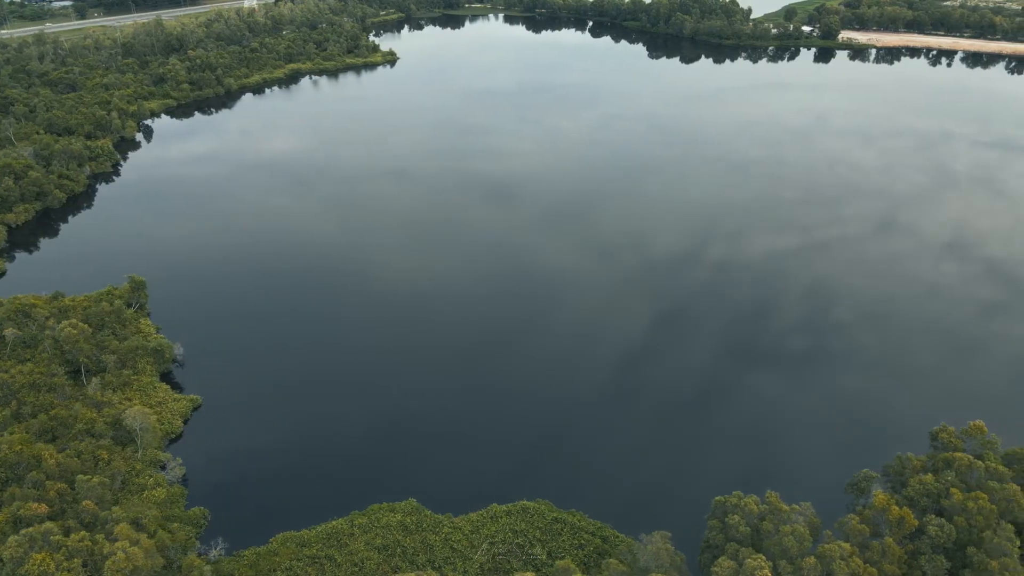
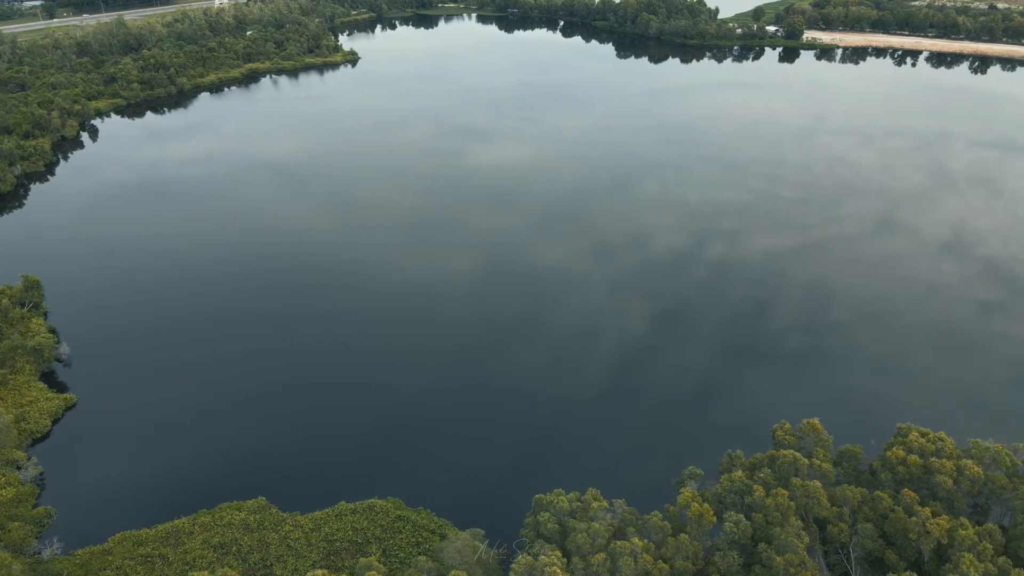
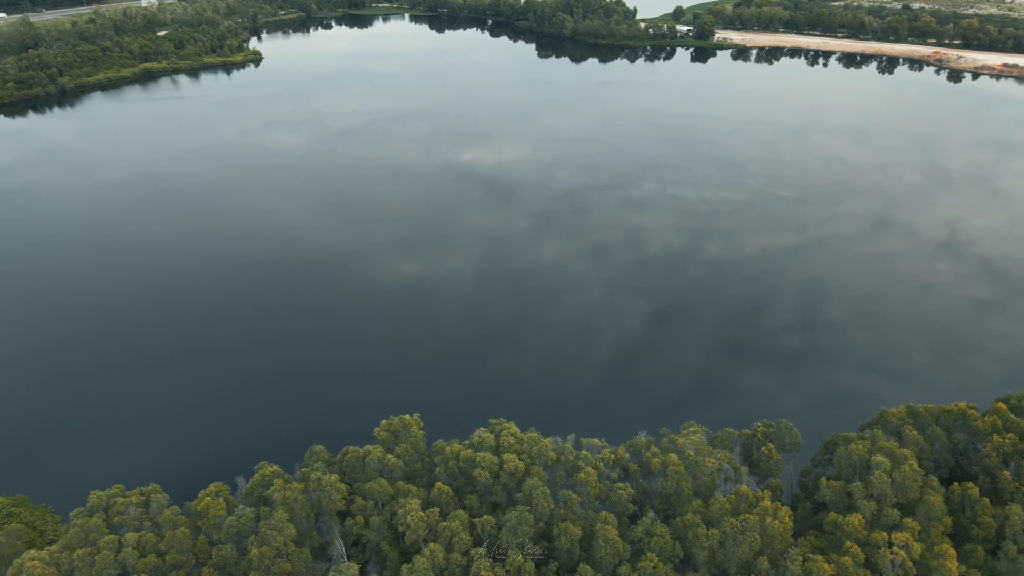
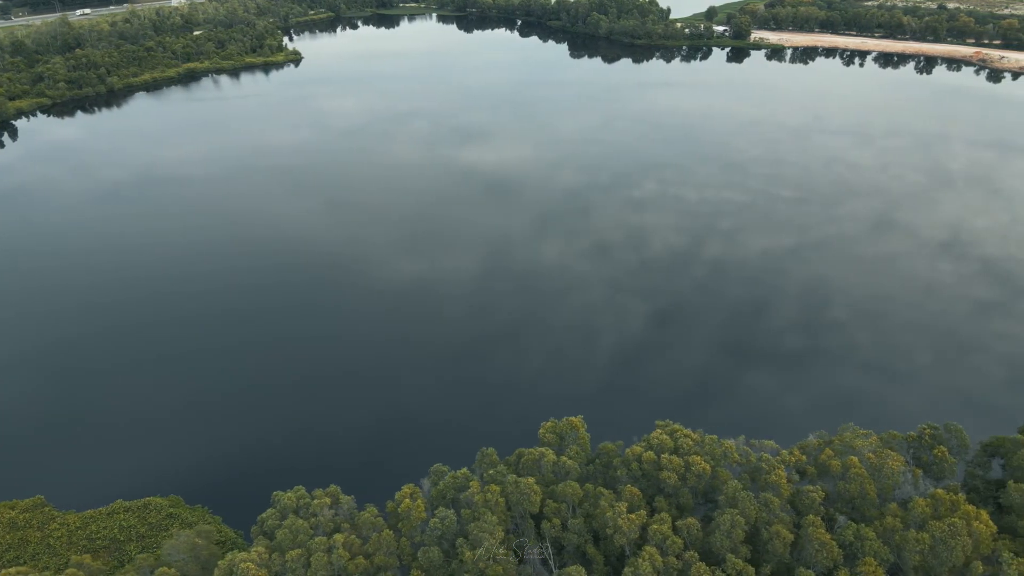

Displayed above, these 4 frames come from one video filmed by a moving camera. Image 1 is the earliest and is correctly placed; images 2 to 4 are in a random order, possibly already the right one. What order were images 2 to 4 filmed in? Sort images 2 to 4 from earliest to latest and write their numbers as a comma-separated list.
2, 4, 3
